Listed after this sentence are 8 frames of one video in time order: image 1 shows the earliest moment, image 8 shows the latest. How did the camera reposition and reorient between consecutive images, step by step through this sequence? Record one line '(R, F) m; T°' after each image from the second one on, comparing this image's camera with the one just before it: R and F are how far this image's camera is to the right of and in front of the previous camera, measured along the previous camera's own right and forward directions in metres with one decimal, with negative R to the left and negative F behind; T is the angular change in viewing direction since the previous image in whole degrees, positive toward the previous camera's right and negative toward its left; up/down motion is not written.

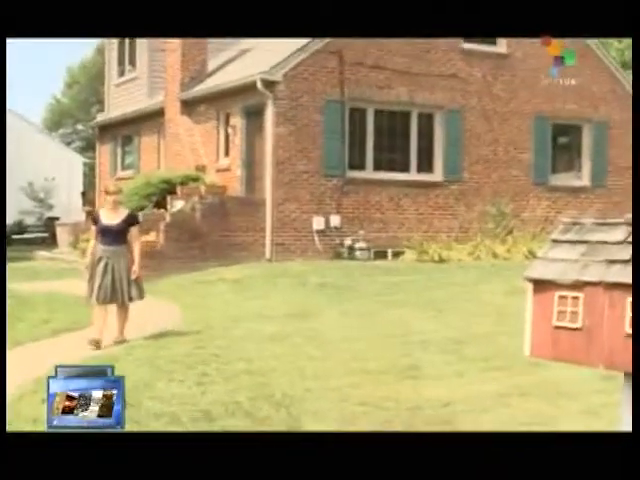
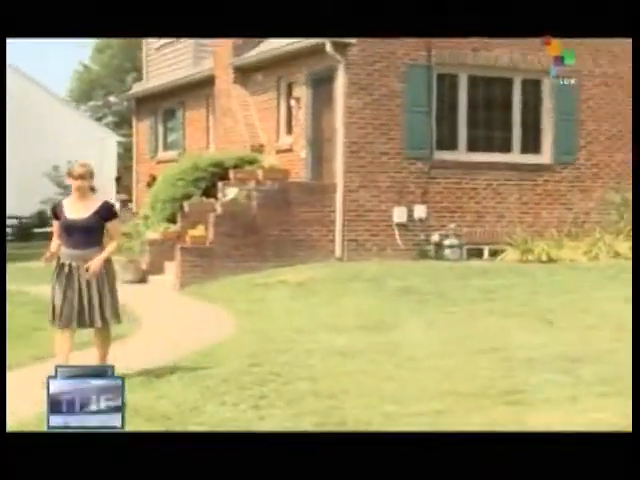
(-0.1, +1.2) m; -3°
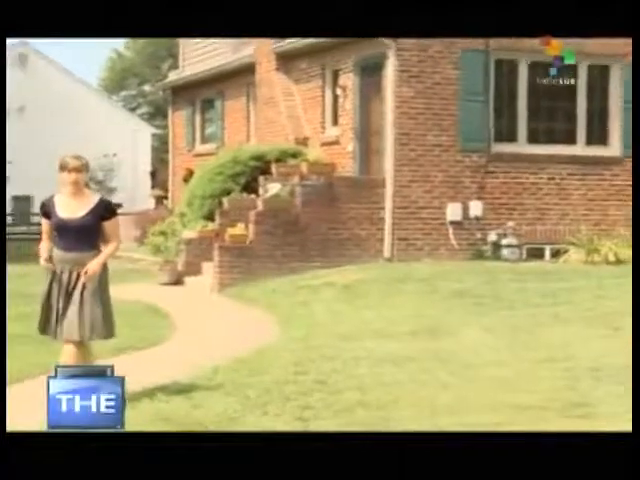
(0.0, +0.4) m; -2°
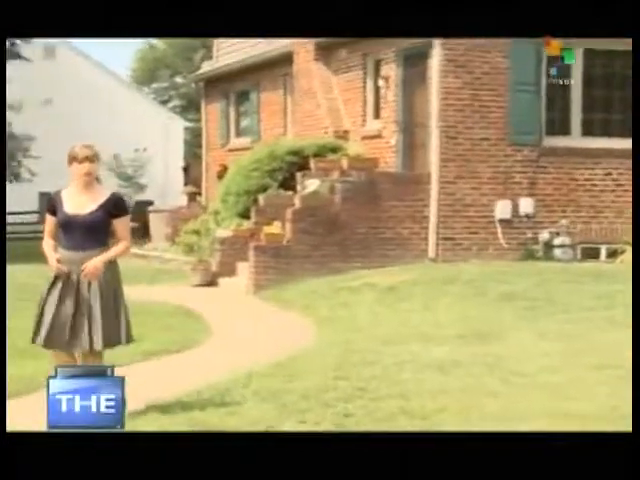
(0.0, +0.3) m; -2°
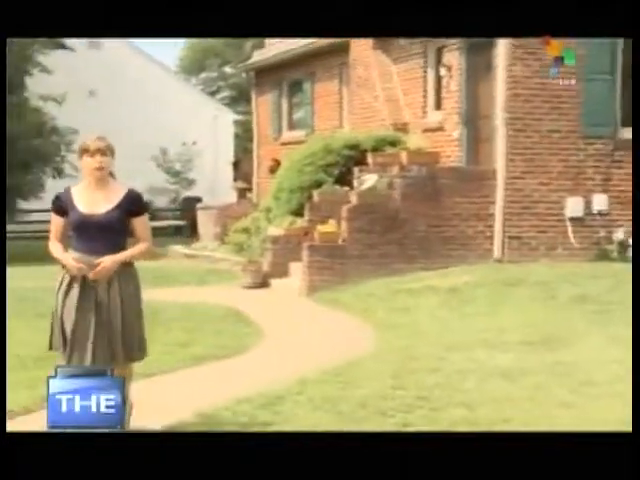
(0.0, +0.3) m; -2°
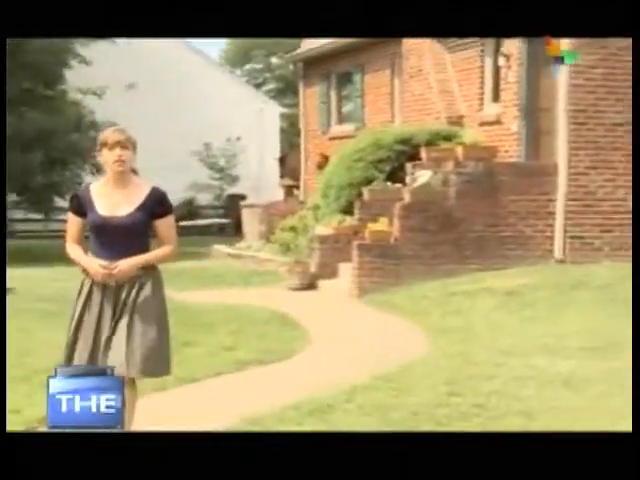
(0.0, +0.2) m; -2°
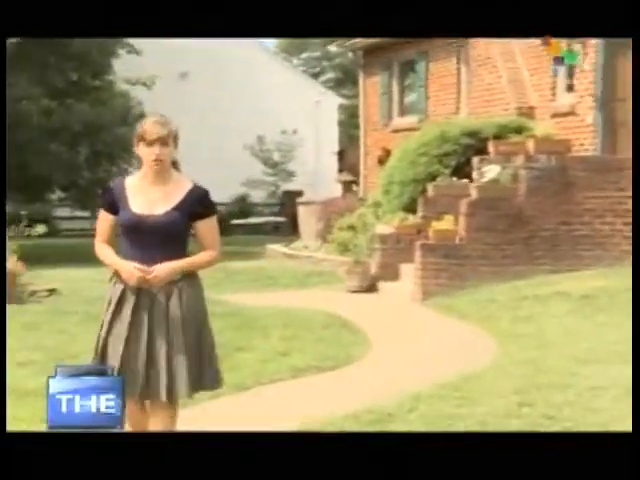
(0.0, +0.3) m; -2°
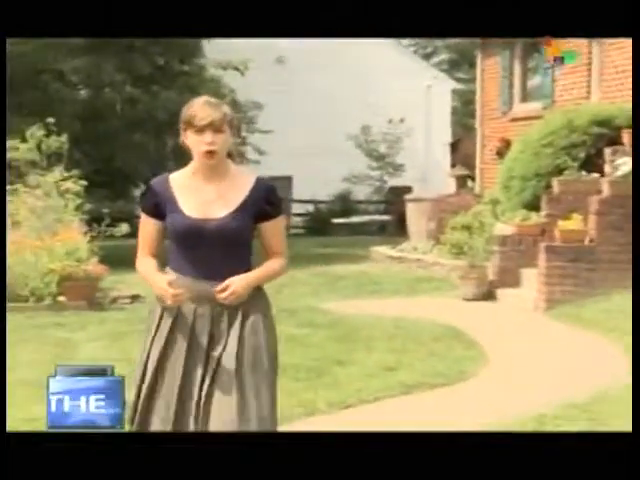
(0.0, +0.5) m; -5°
